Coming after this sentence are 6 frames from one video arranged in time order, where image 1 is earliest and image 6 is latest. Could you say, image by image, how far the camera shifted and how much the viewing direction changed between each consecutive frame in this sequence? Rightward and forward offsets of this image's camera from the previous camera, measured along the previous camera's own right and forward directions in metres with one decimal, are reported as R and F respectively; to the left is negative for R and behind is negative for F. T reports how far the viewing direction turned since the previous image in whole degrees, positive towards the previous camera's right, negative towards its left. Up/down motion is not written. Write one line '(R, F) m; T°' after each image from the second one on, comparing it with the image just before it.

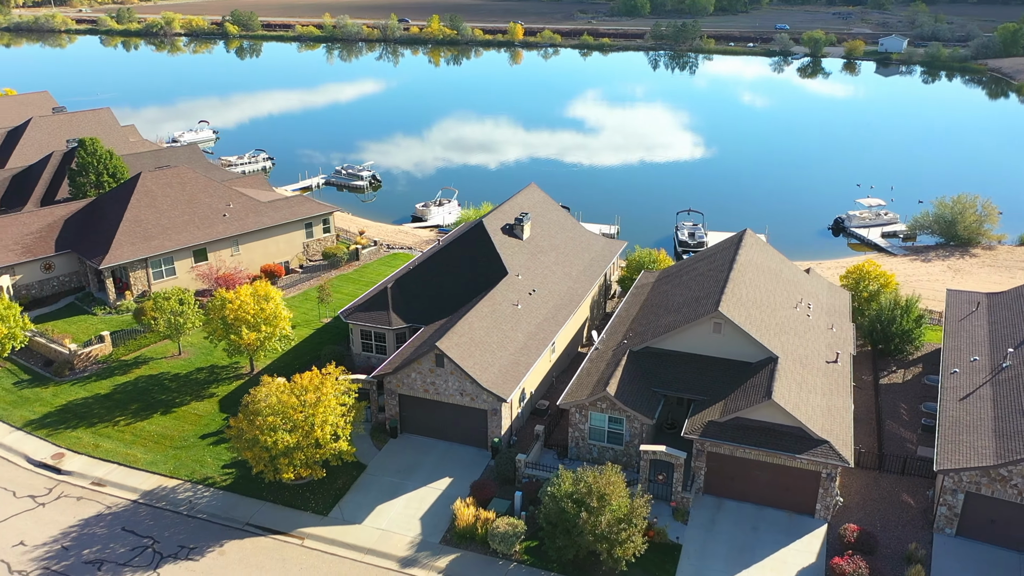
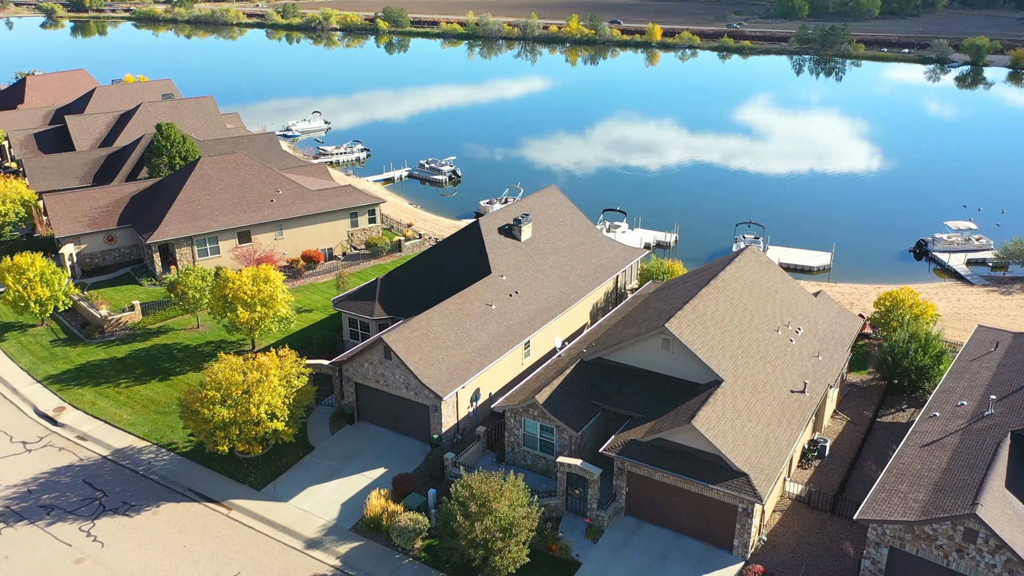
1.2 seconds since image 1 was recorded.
(+6.7, +0.7) m; -11°
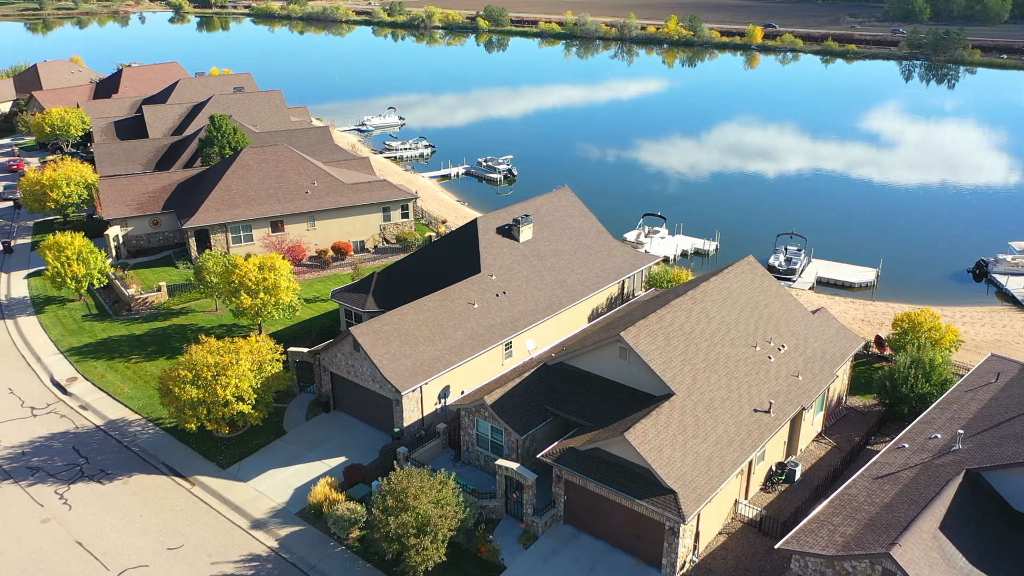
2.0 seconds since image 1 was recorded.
(+4.7, +0.3) m; -7°
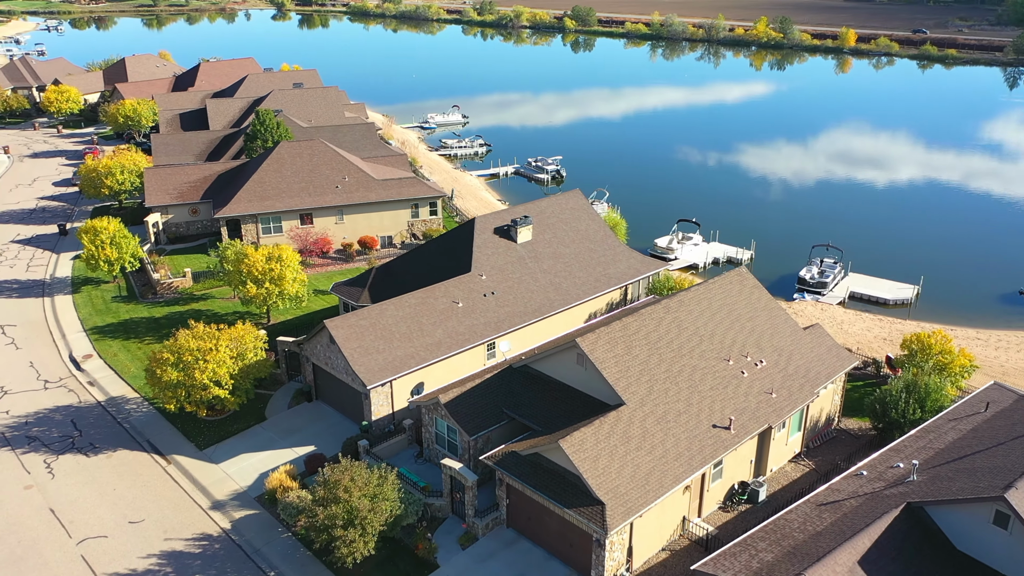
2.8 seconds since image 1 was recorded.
(+4.1, +0.3) m; -6°
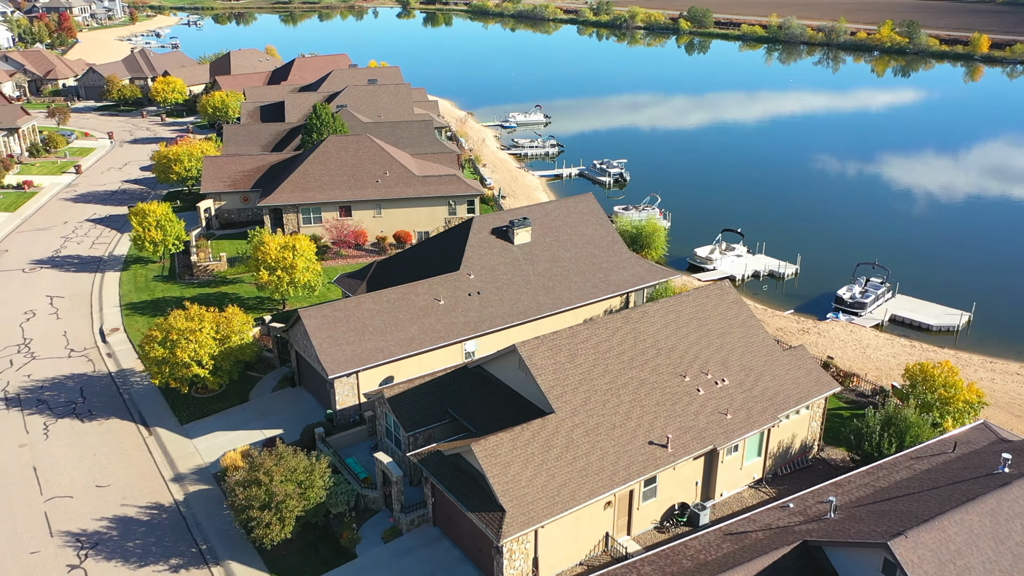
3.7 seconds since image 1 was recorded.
(+5.4, +0.5) m; -8°
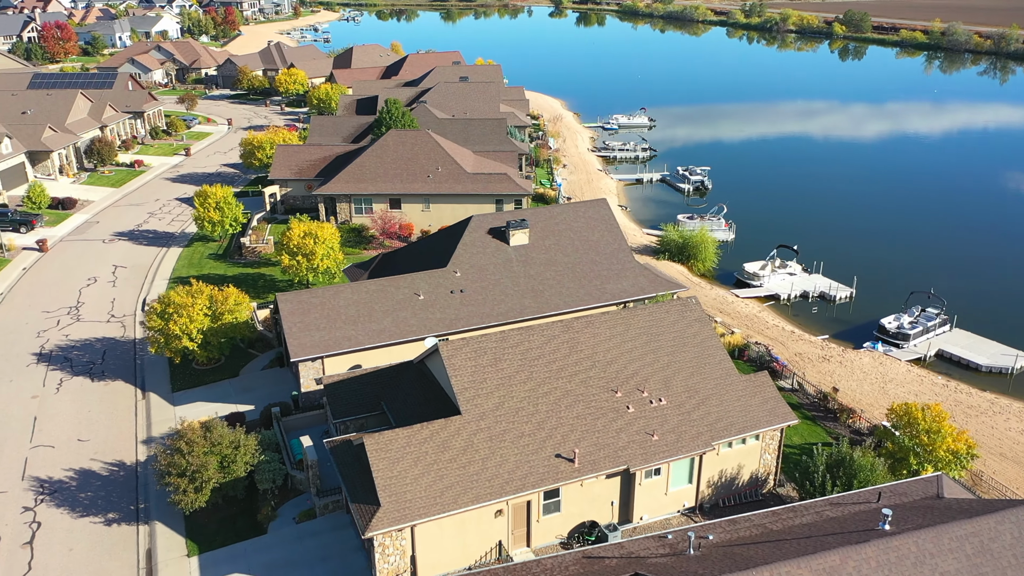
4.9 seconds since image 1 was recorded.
(+6.7, +0.7) m; -10°
